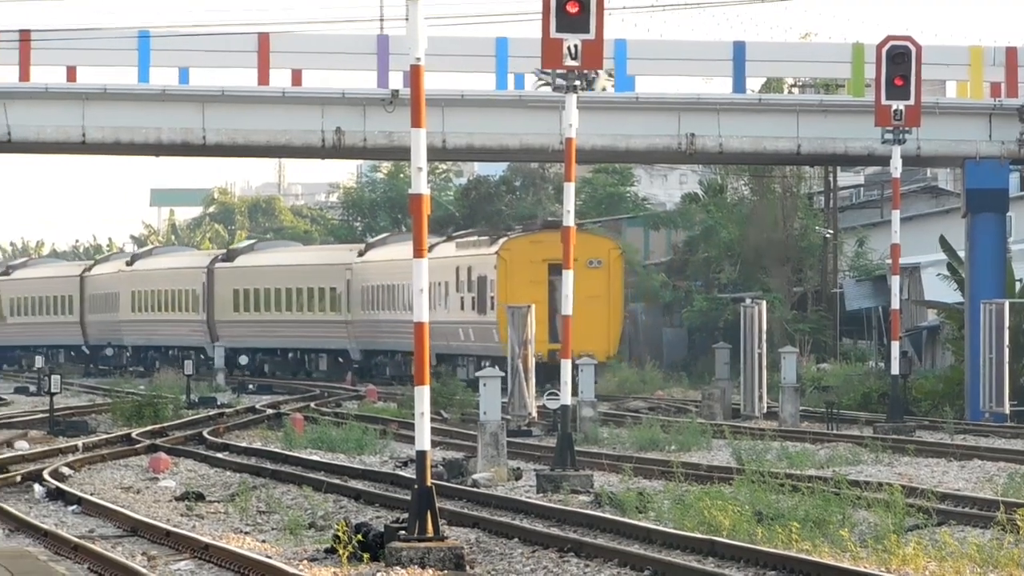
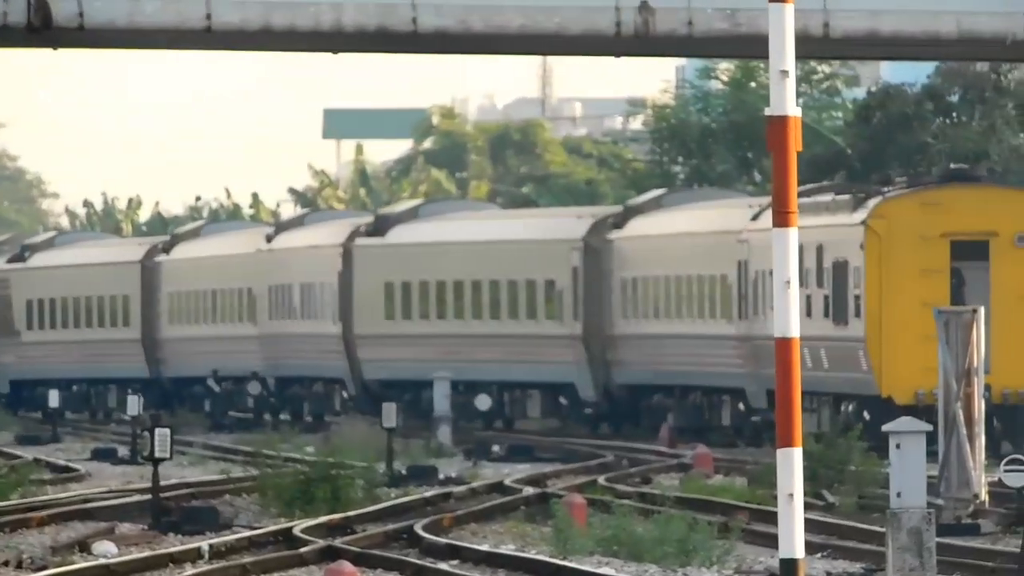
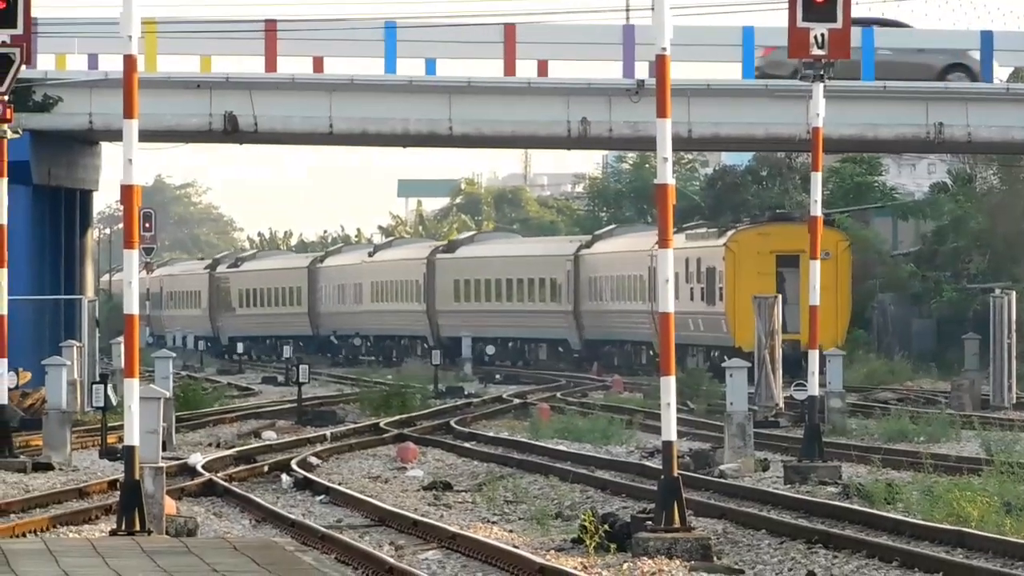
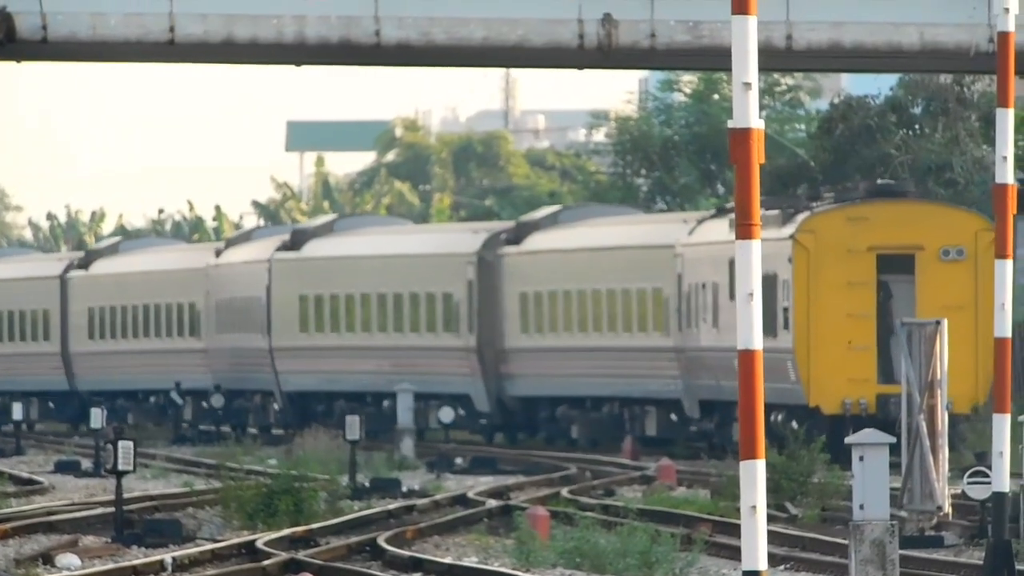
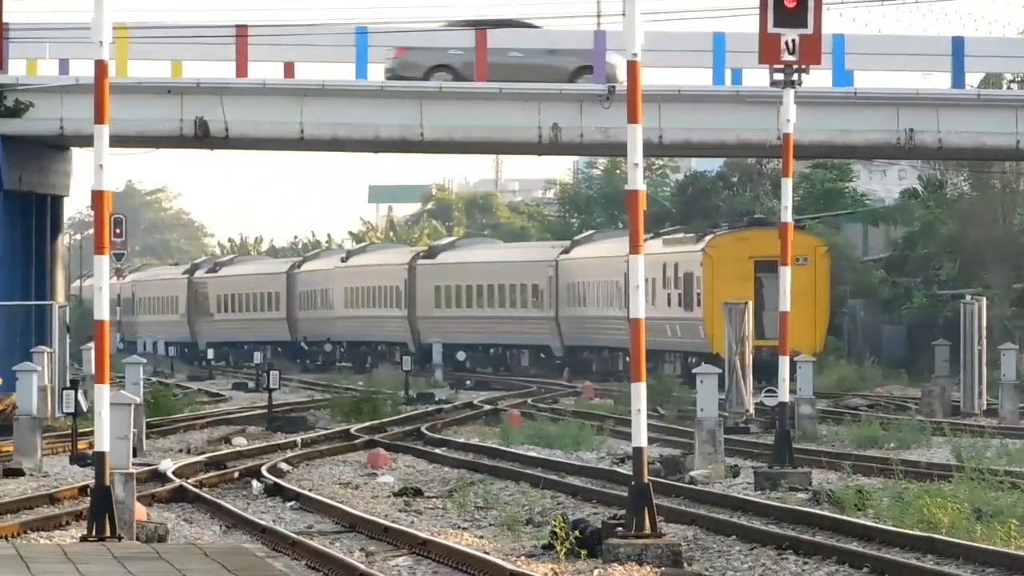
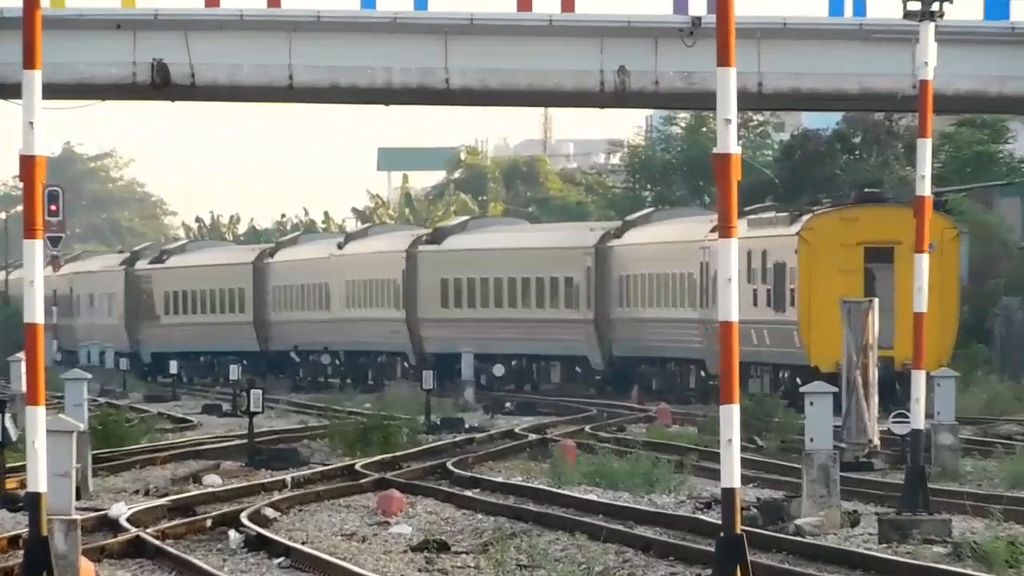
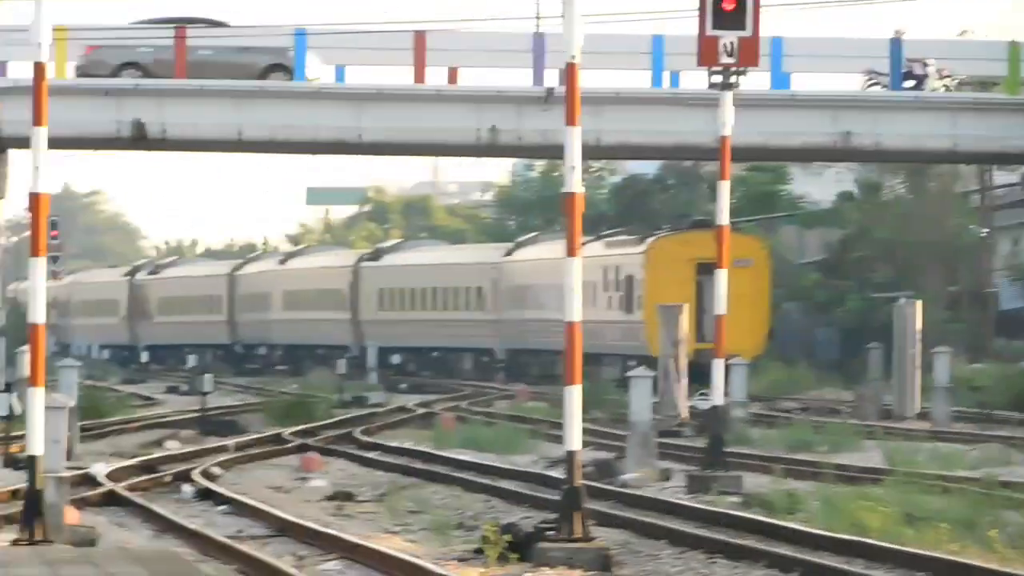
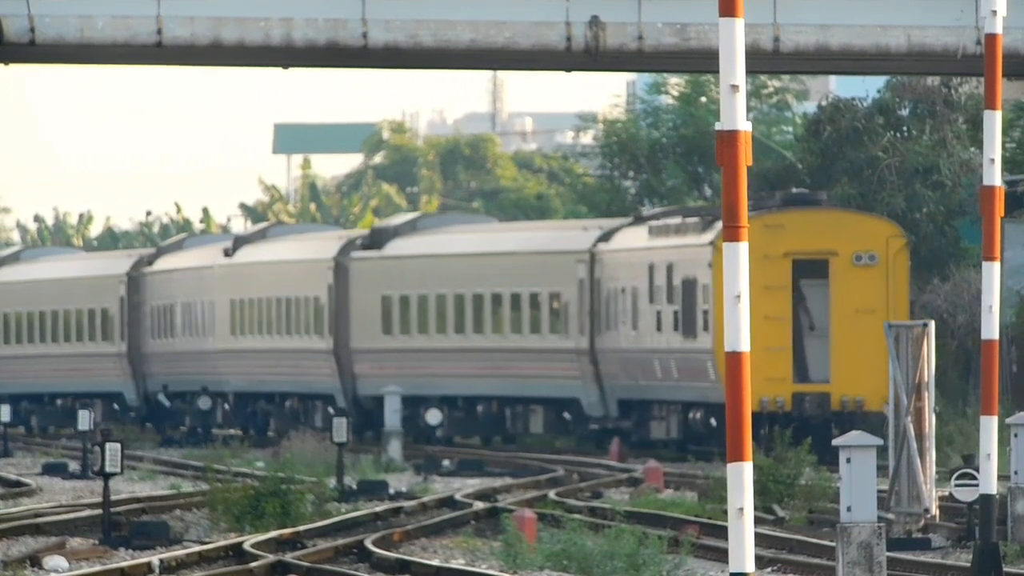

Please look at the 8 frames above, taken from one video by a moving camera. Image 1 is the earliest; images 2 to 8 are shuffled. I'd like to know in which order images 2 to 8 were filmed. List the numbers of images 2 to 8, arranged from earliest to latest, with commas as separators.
7, 5, 3, 6, 2, 4, 8
